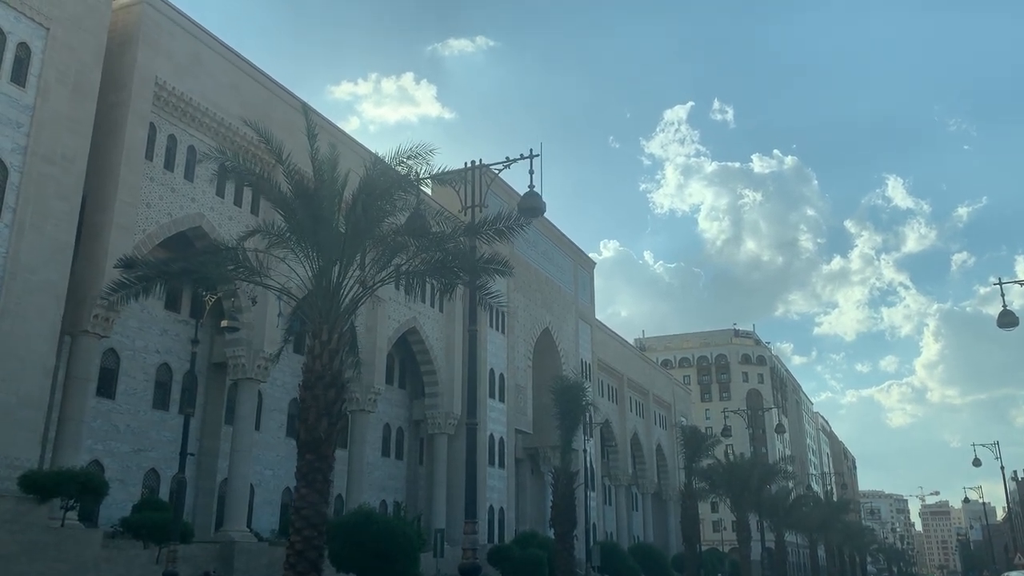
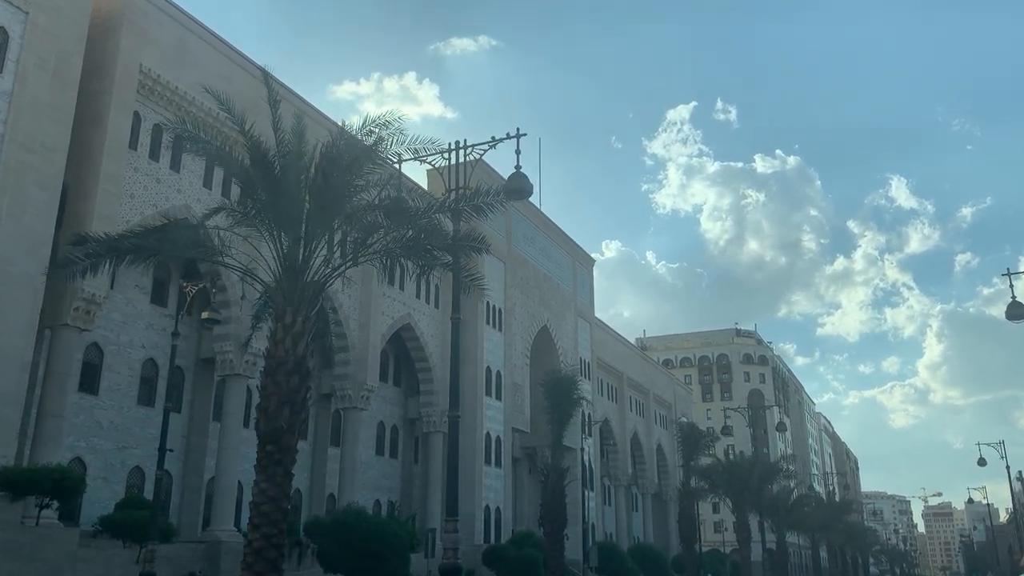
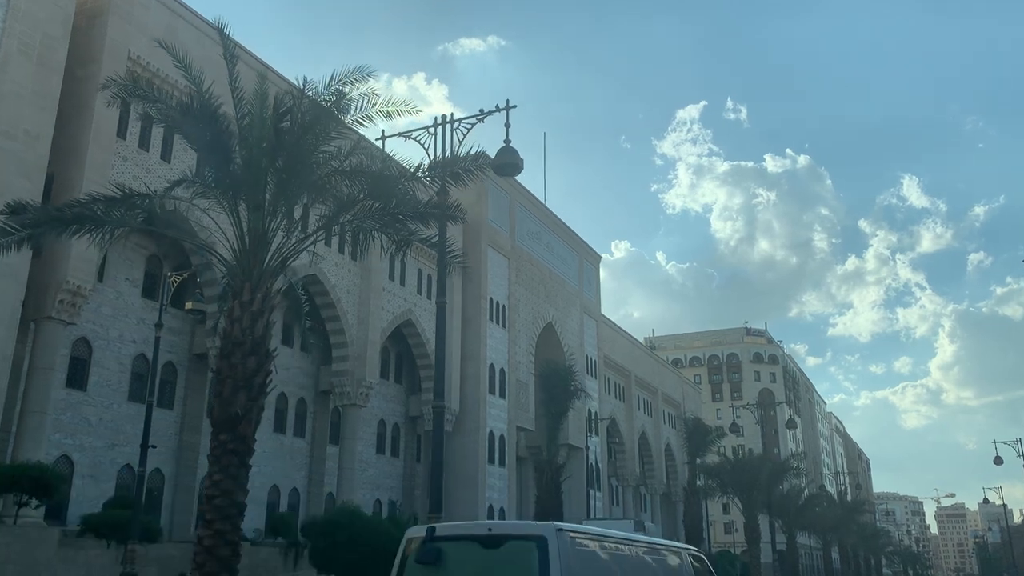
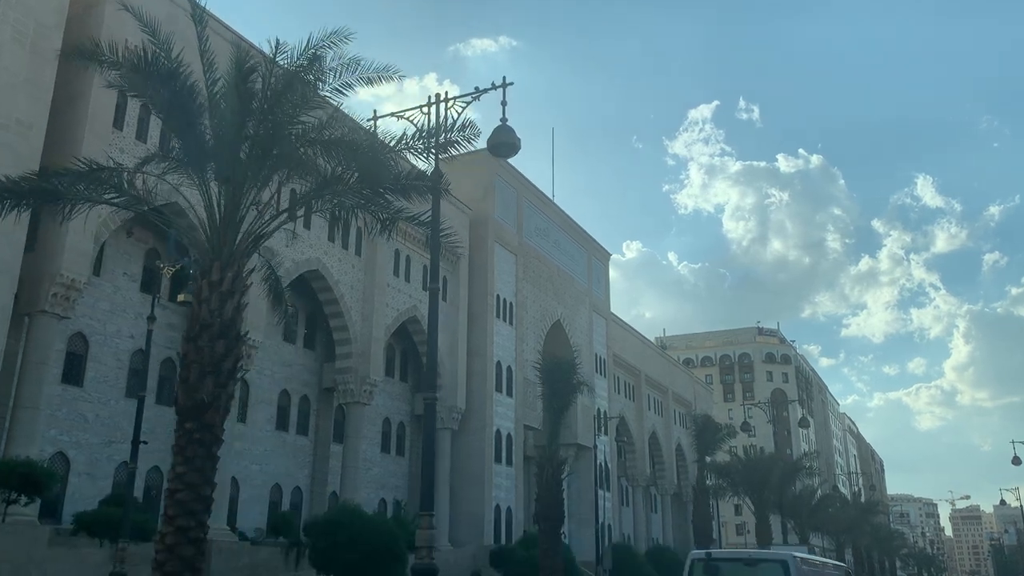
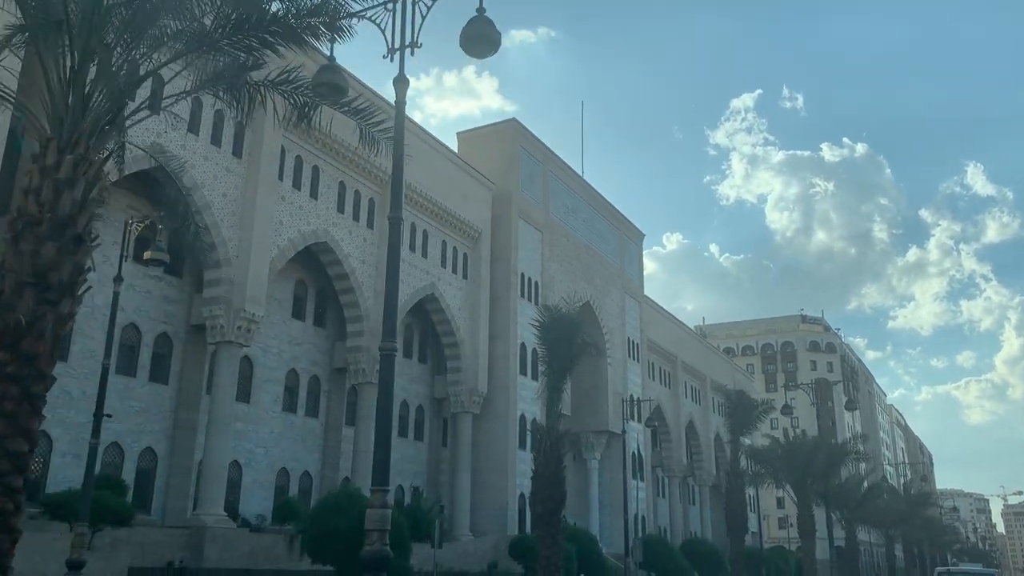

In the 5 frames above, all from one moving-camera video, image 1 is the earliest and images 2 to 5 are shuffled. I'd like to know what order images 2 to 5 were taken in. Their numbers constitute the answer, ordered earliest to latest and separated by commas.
2, 3, 4, 5
